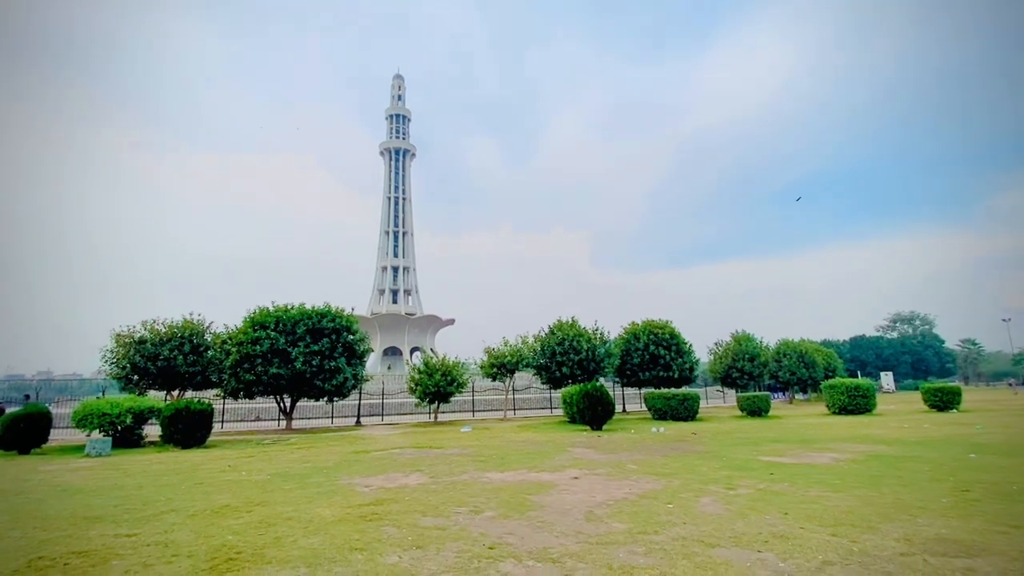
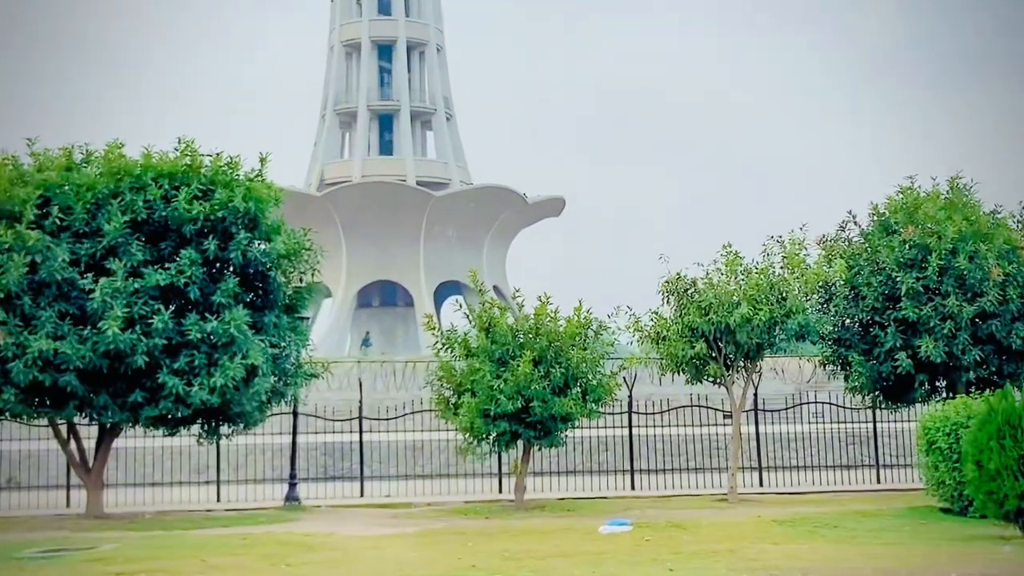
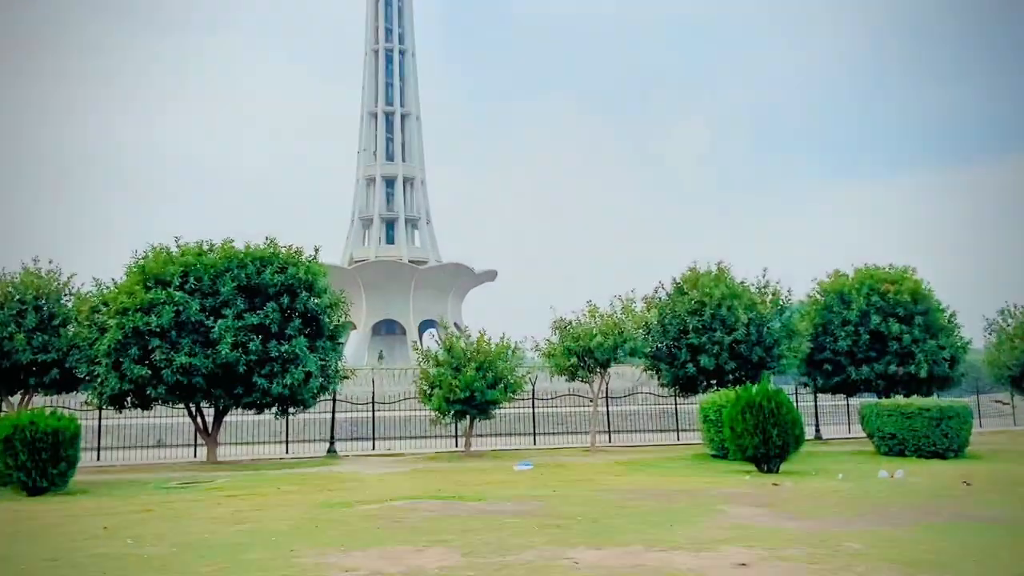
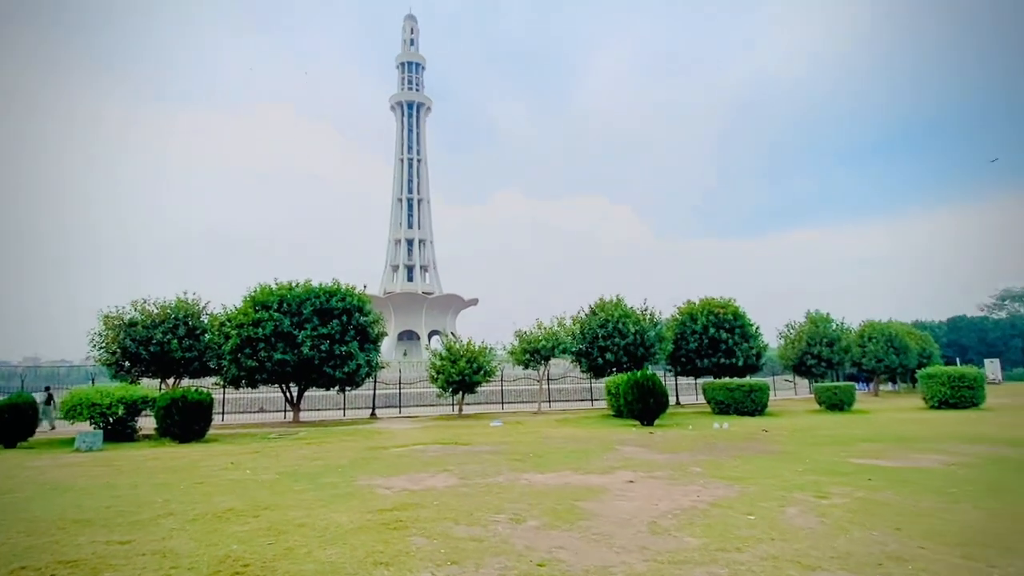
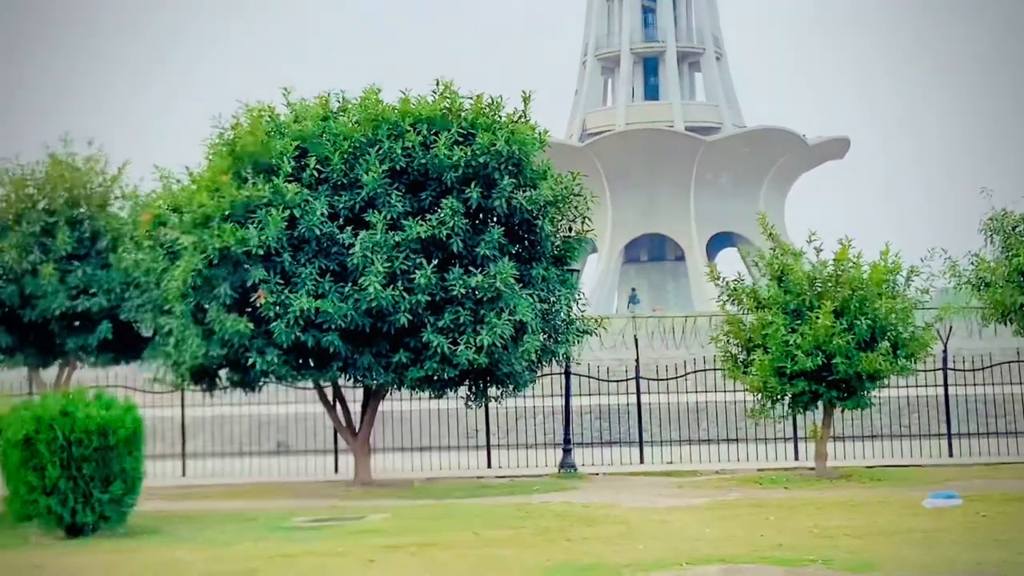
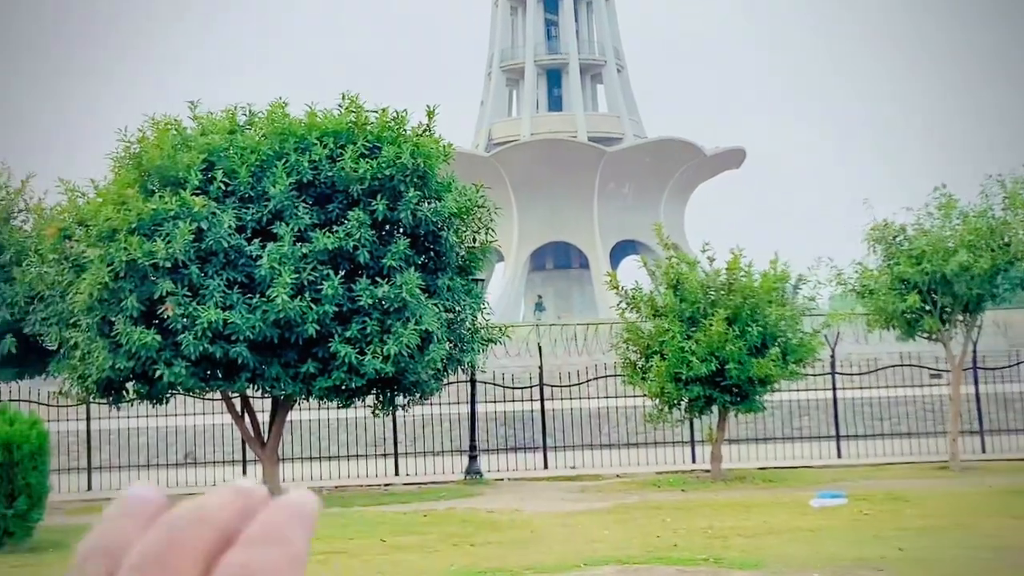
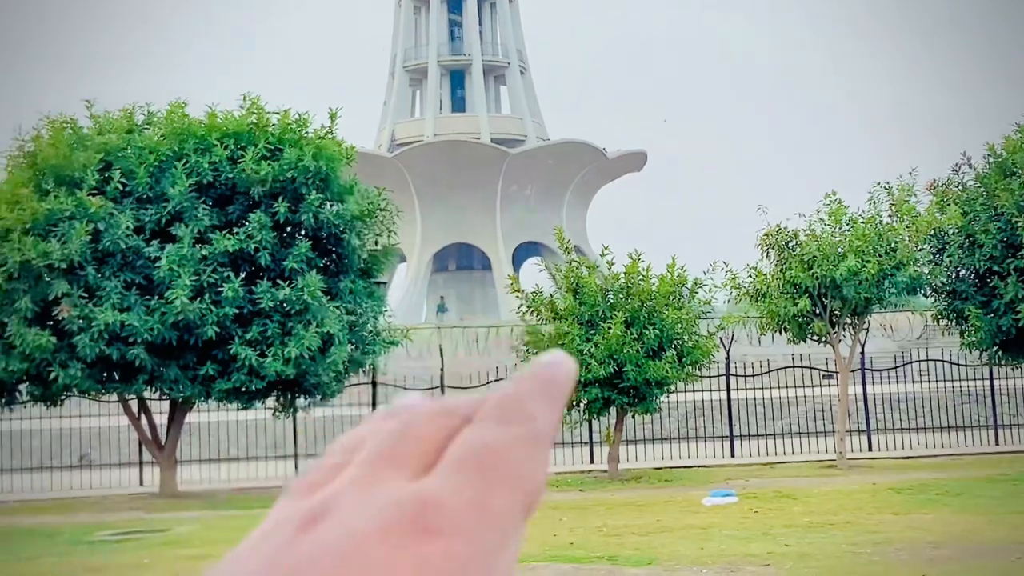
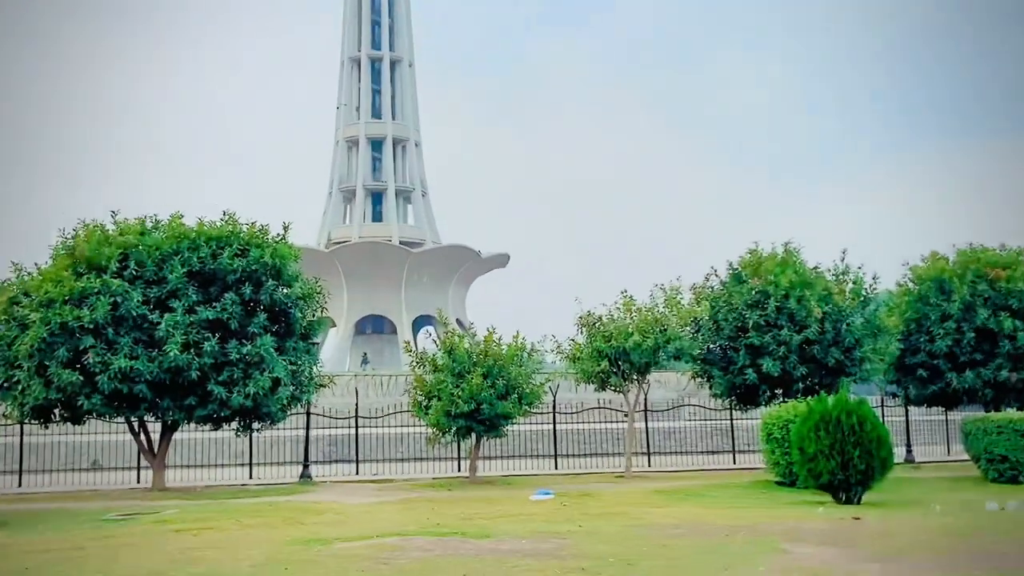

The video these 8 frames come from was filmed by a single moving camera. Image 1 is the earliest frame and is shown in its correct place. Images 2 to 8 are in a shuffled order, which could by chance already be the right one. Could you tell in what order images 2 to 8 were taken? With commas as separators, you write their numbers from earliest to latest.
4, 3, 8, 2, 7, 6, 5
